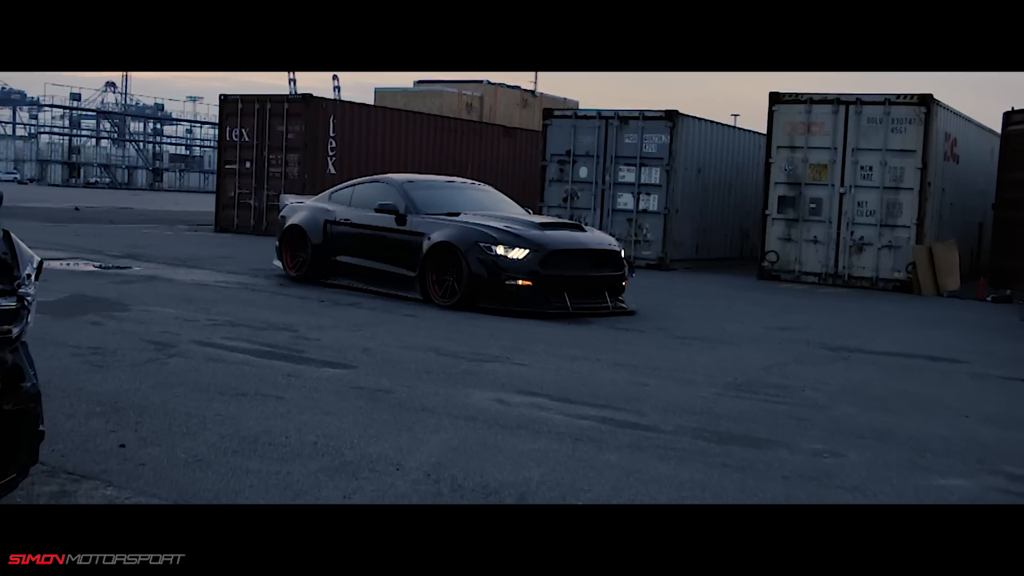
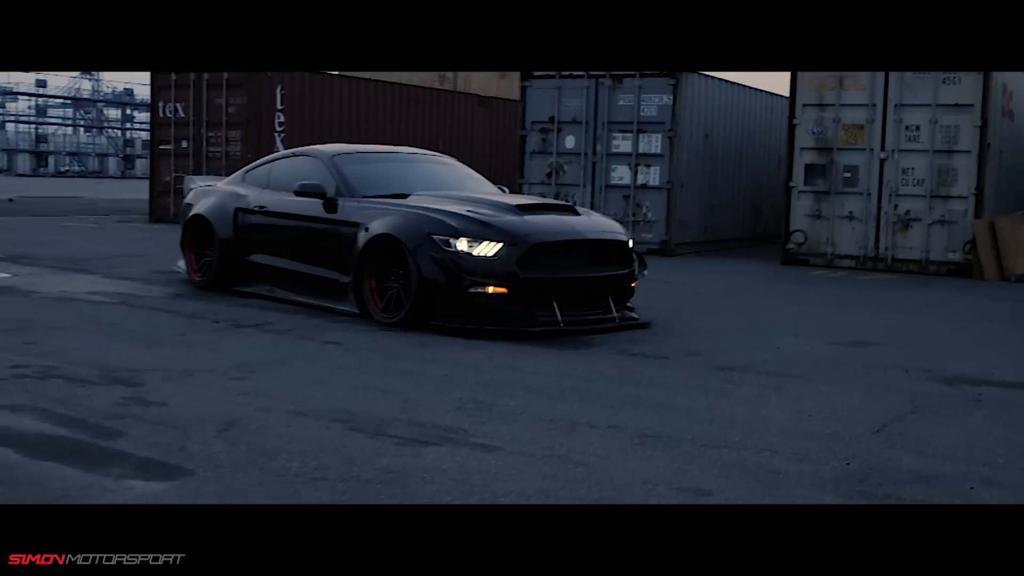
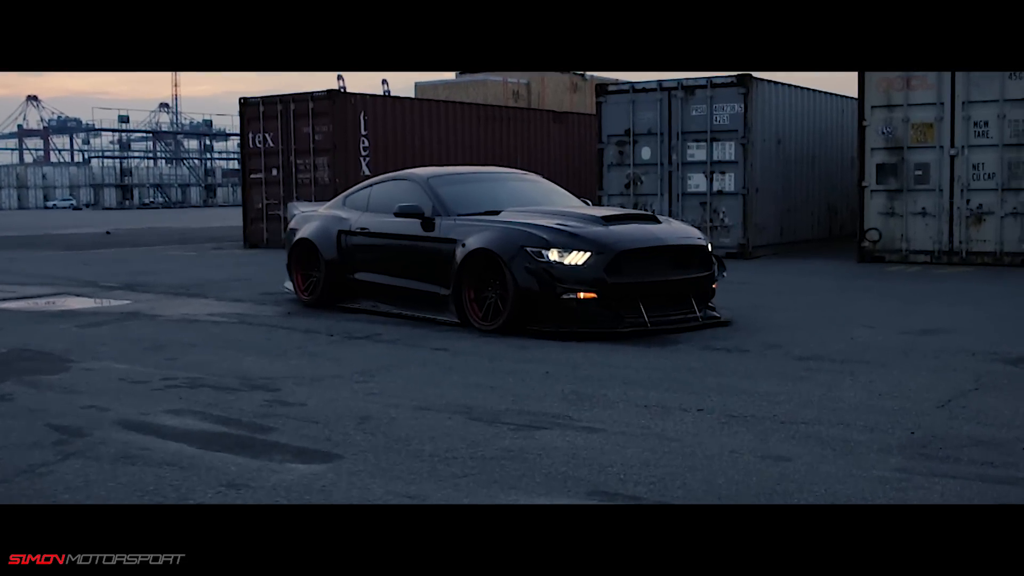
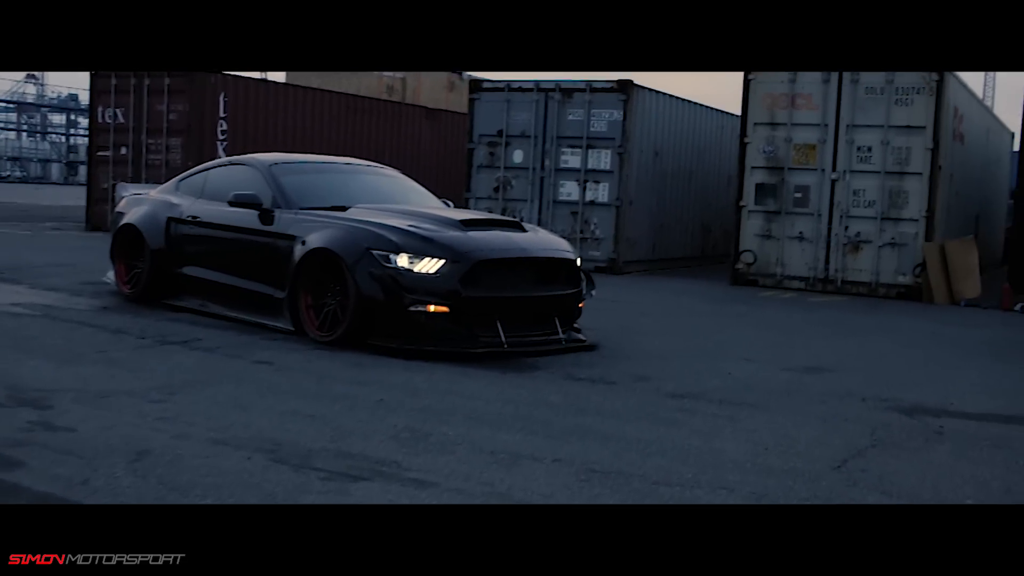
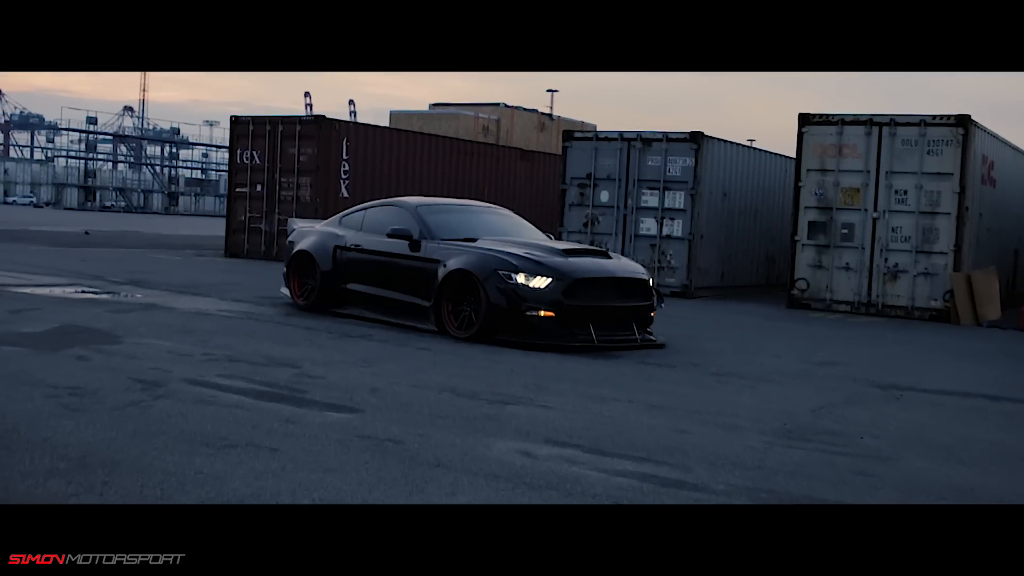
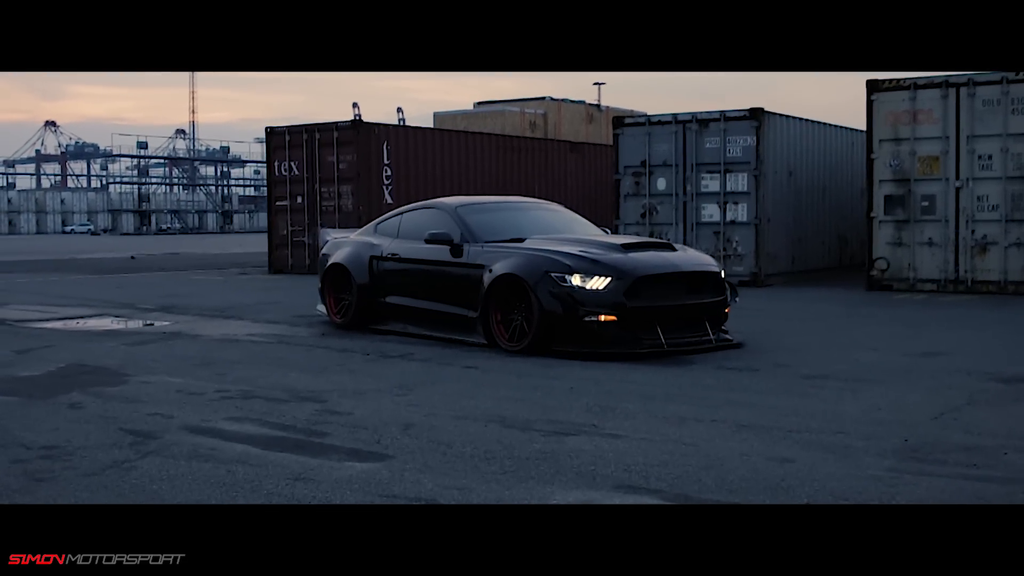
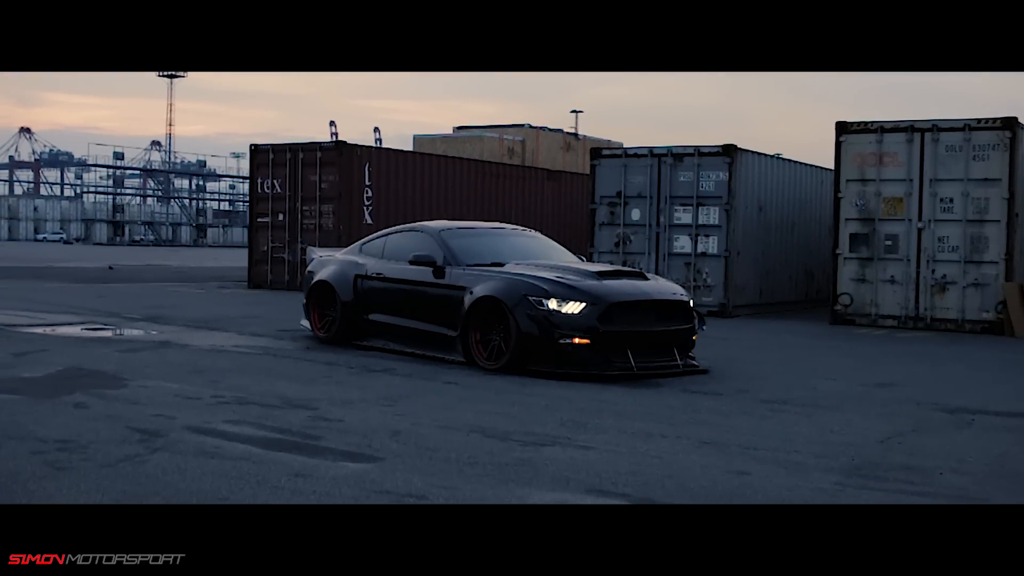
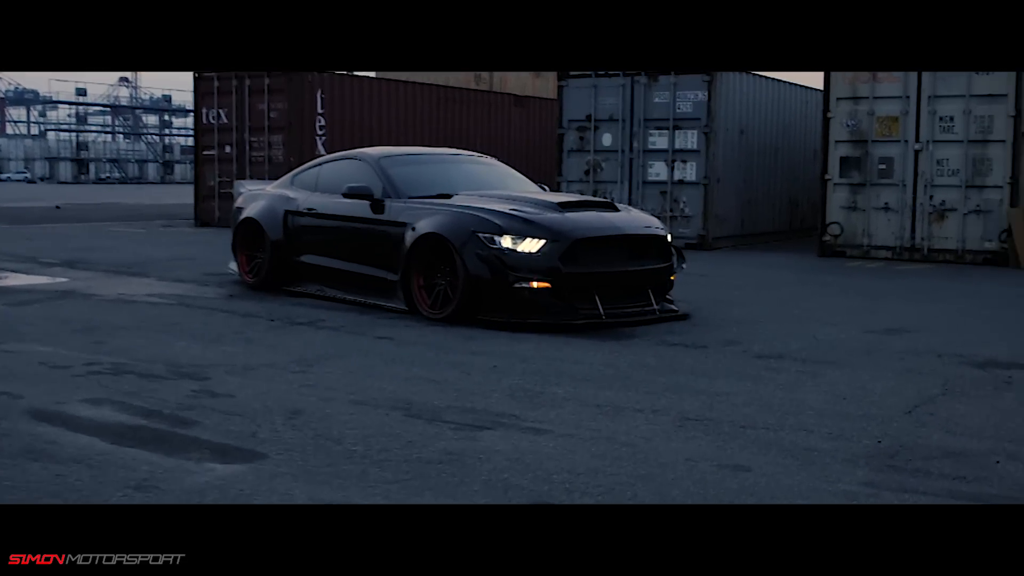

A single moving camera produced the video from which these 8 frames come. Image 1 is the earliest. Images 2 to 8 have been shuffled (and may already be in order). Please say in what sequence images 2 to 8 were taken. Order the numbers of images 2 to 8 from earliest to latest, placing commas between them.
5, 7, 6, 3, 8, 2, 4
